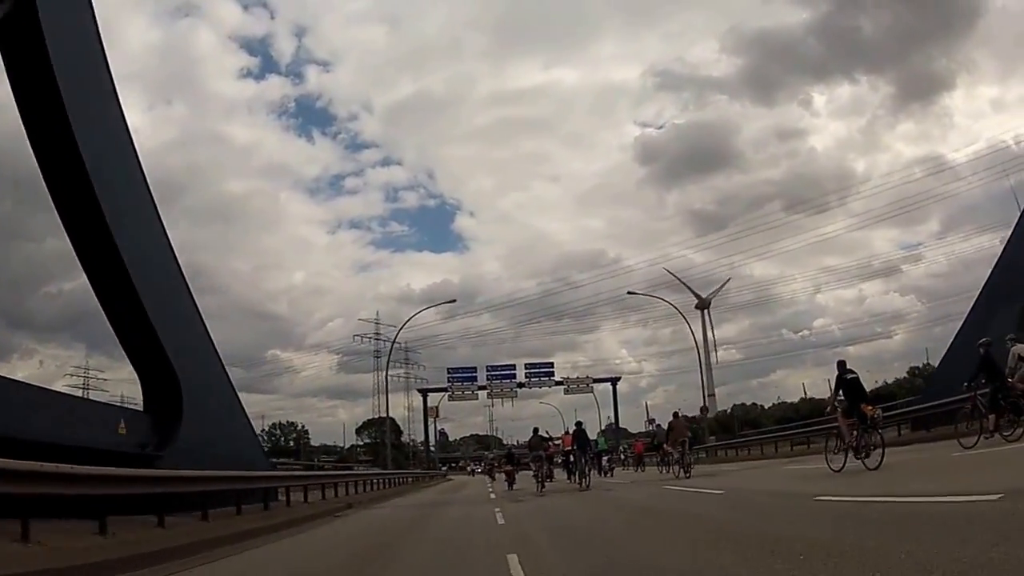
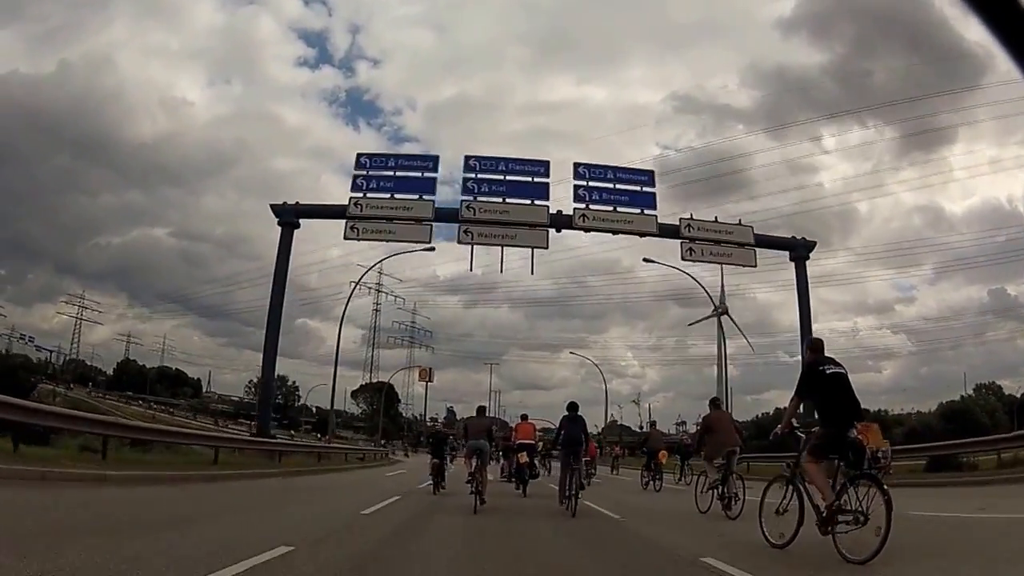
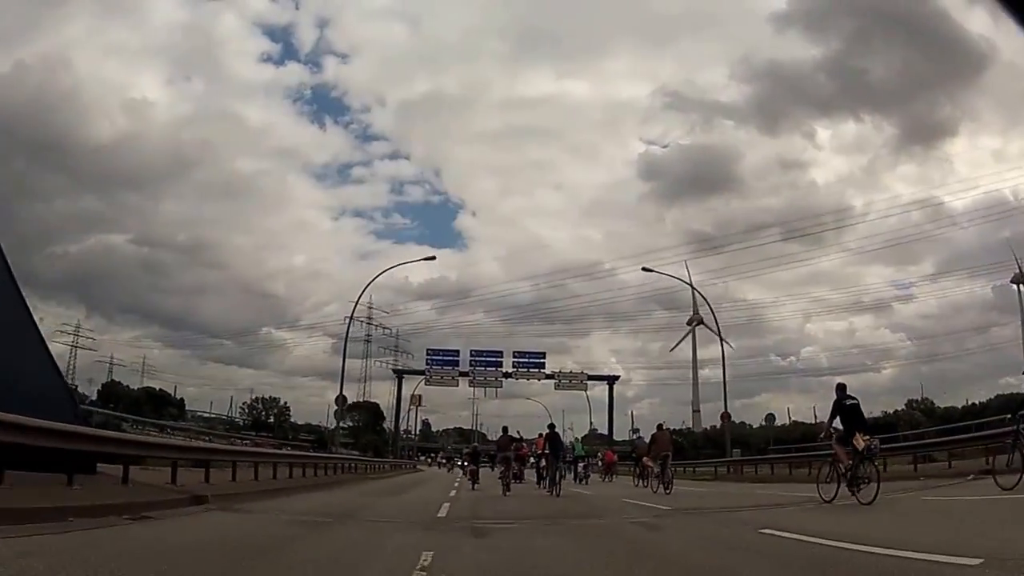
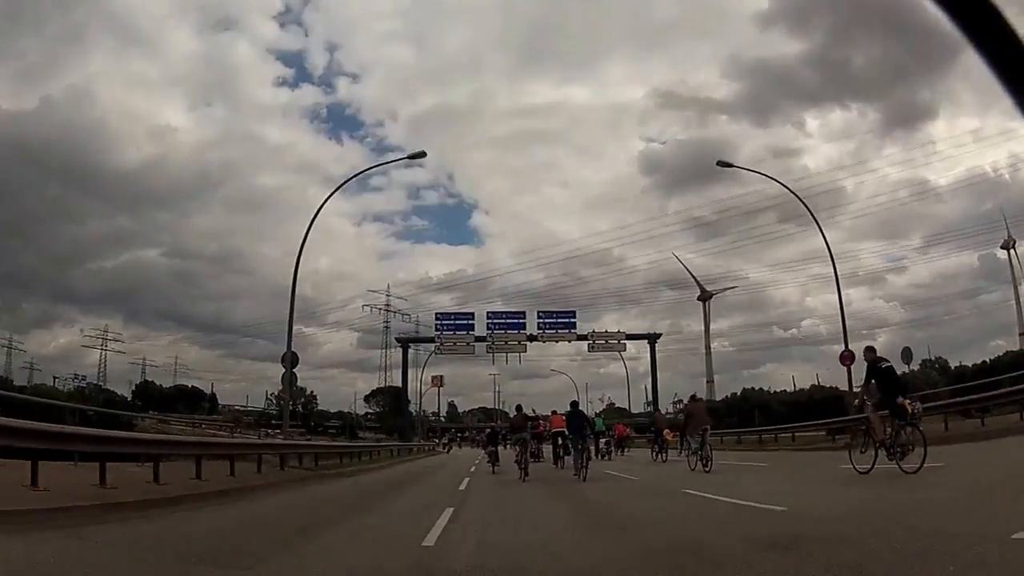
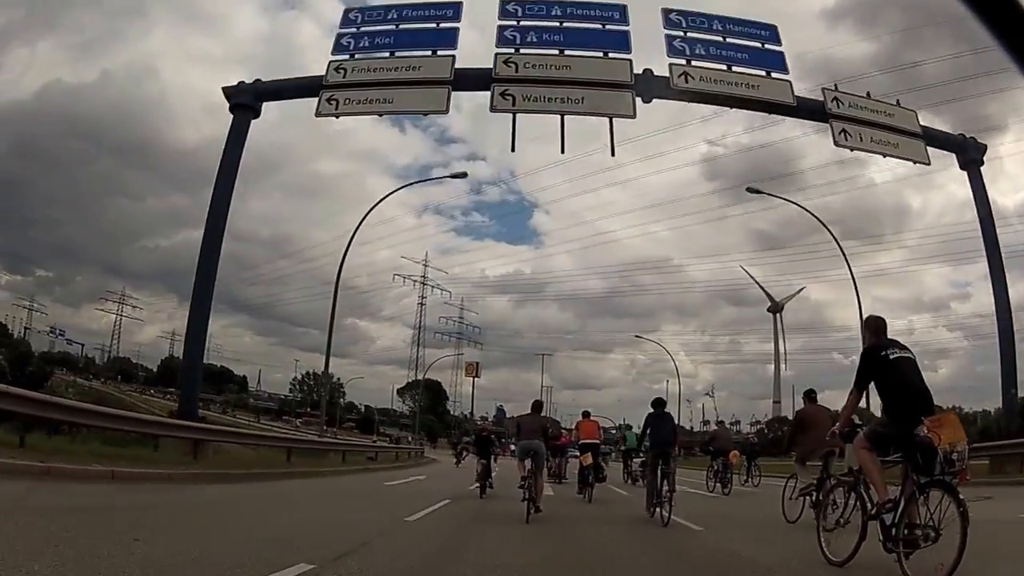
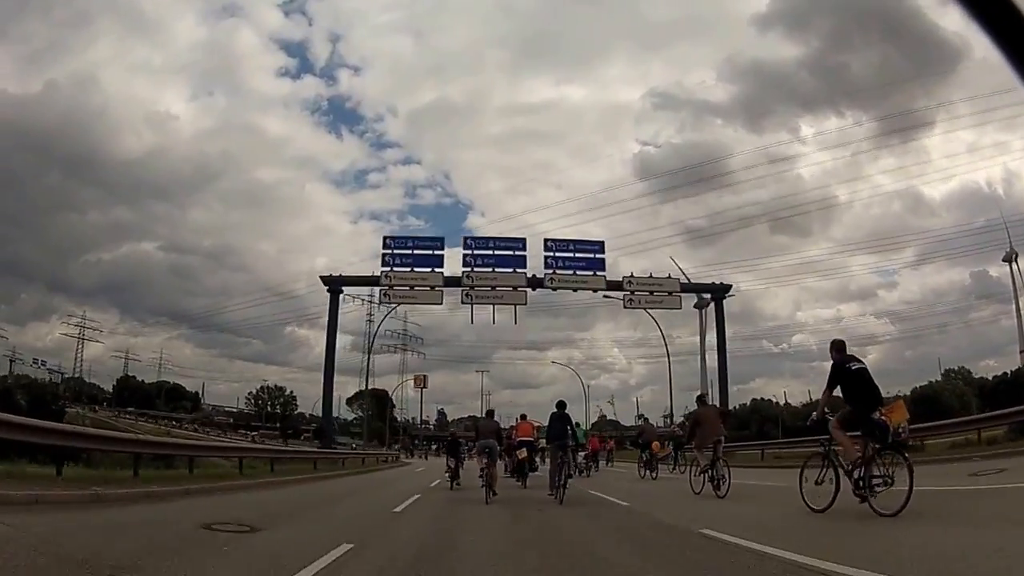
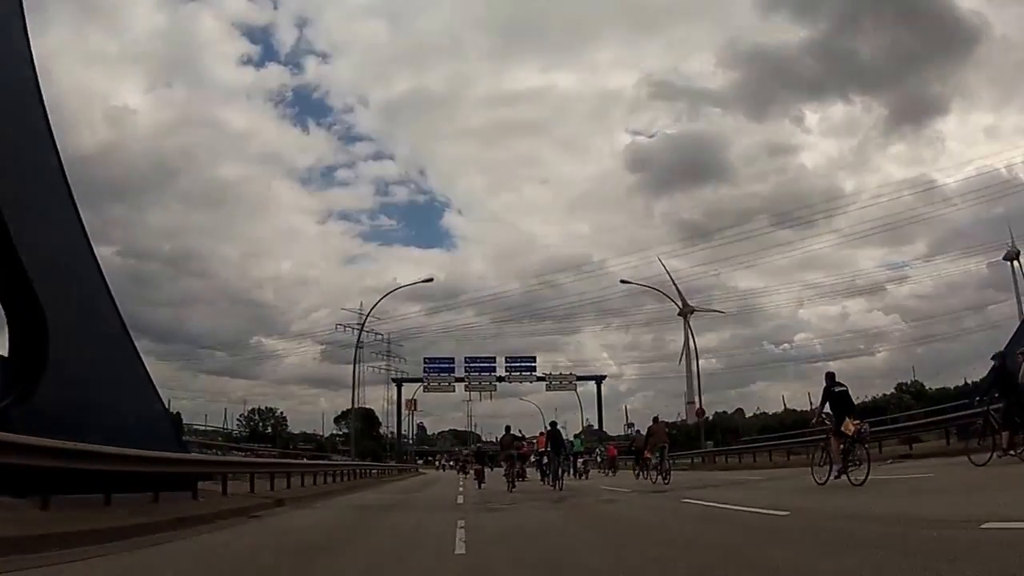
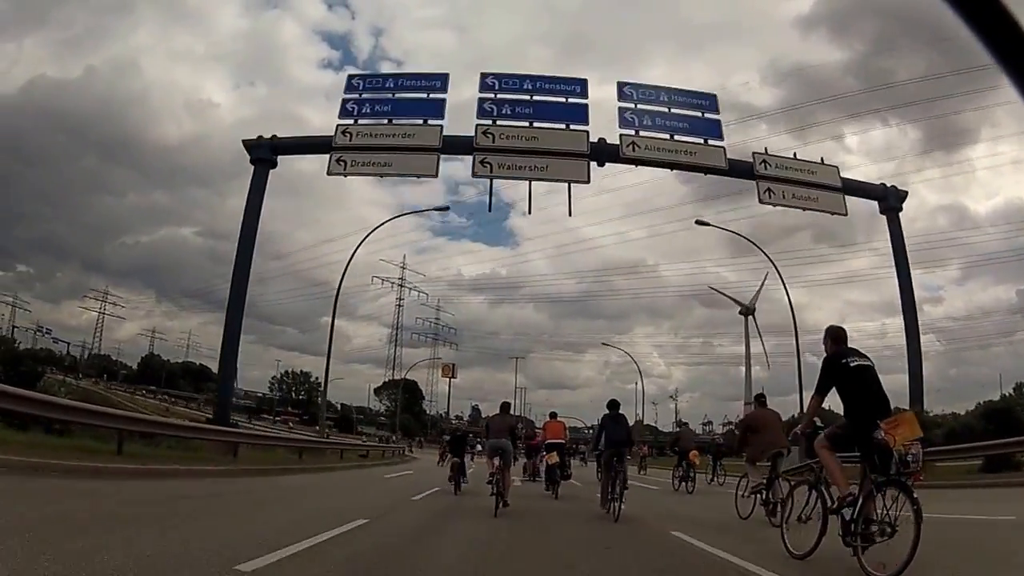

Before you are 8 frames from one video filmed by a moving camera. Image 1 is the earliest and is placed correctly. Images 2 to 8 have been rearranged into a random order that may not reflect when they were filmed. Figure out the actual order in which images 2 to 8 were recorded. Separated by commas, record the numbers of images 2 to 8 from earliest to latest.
7, 3, 4, 6, 2, 8, 5
